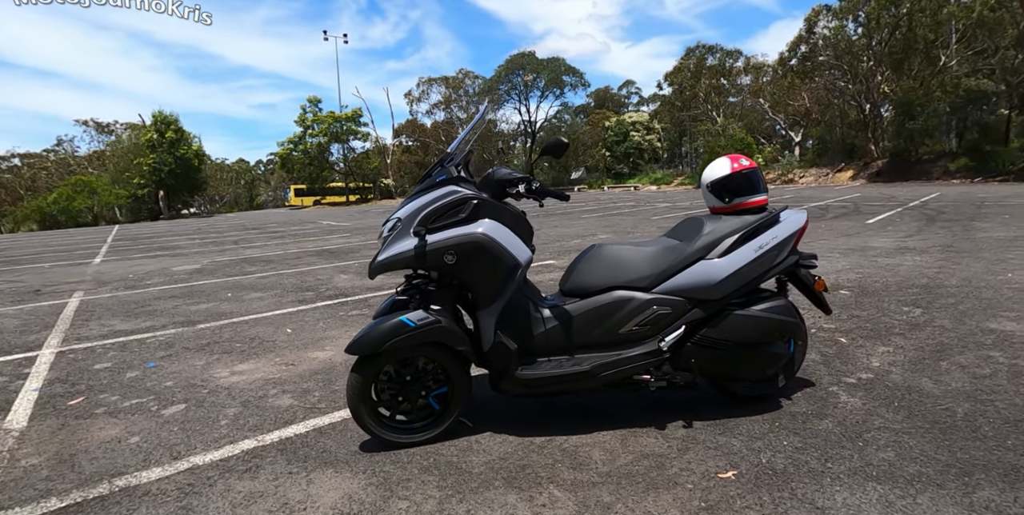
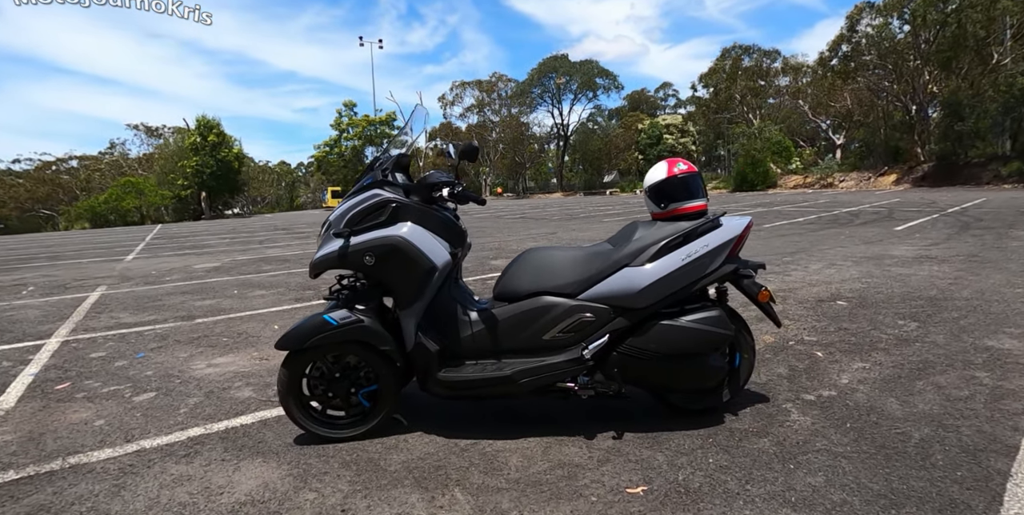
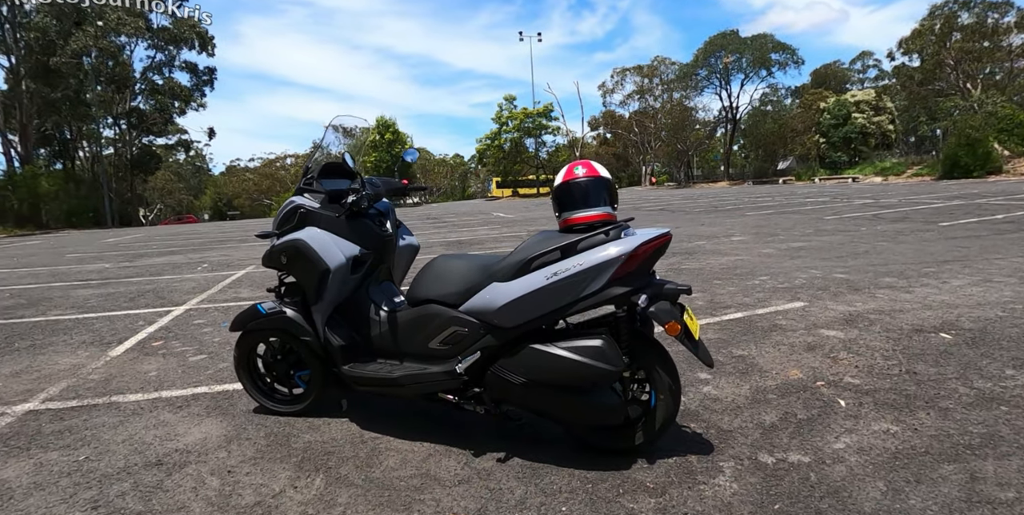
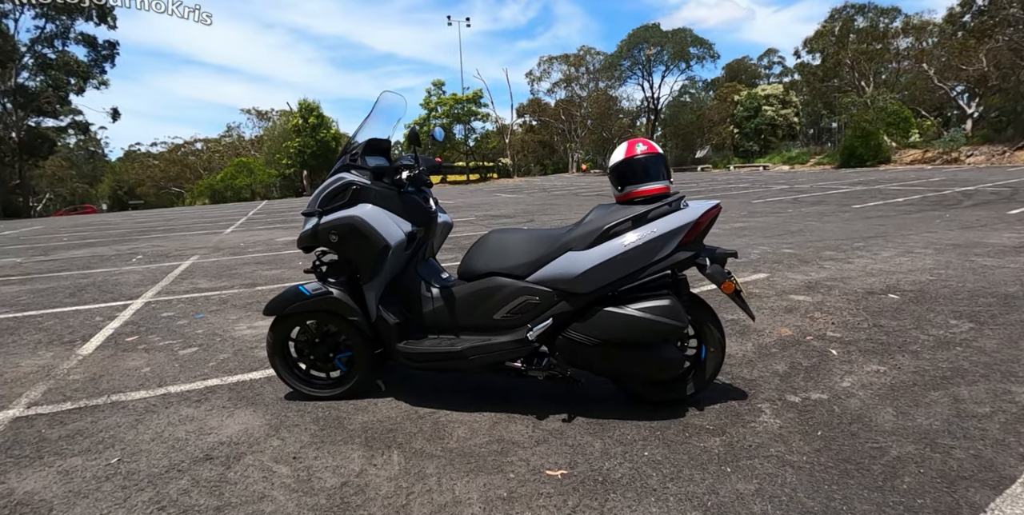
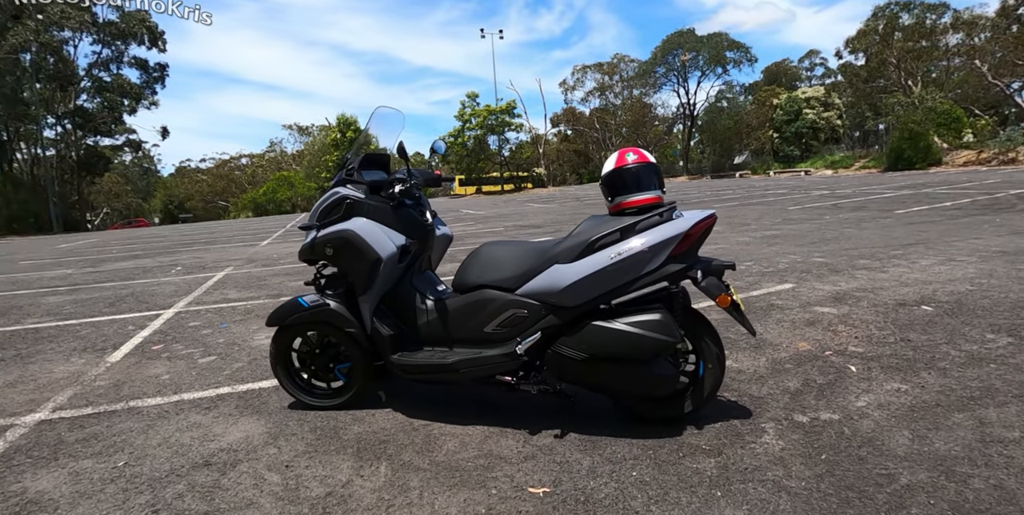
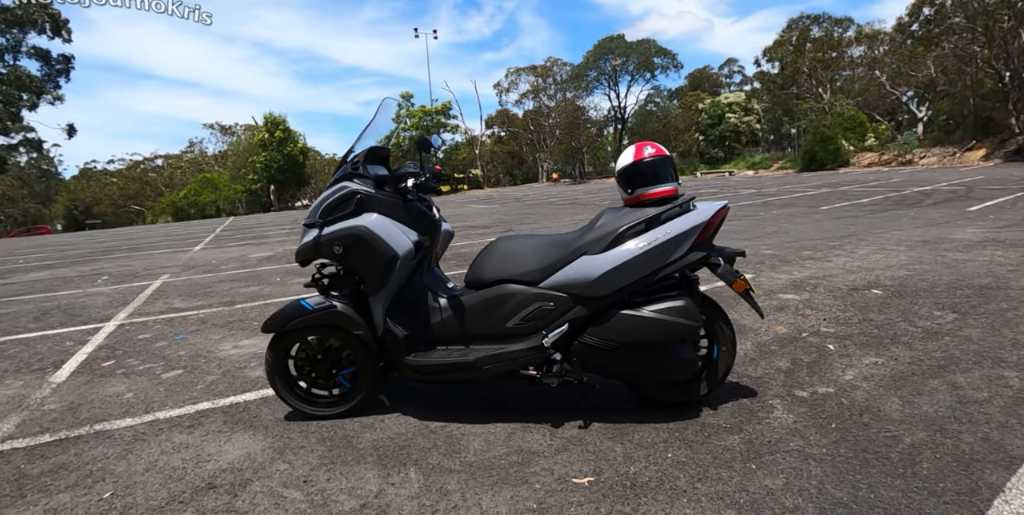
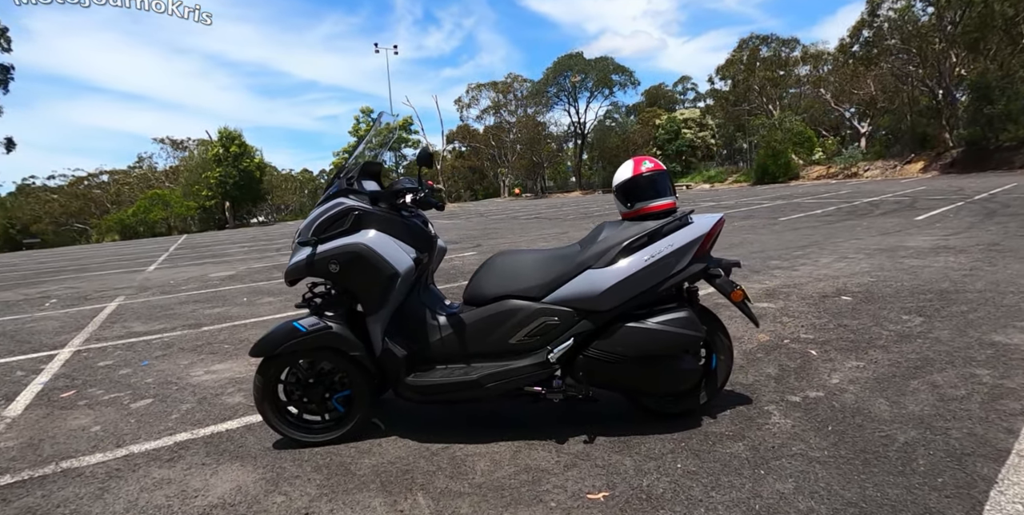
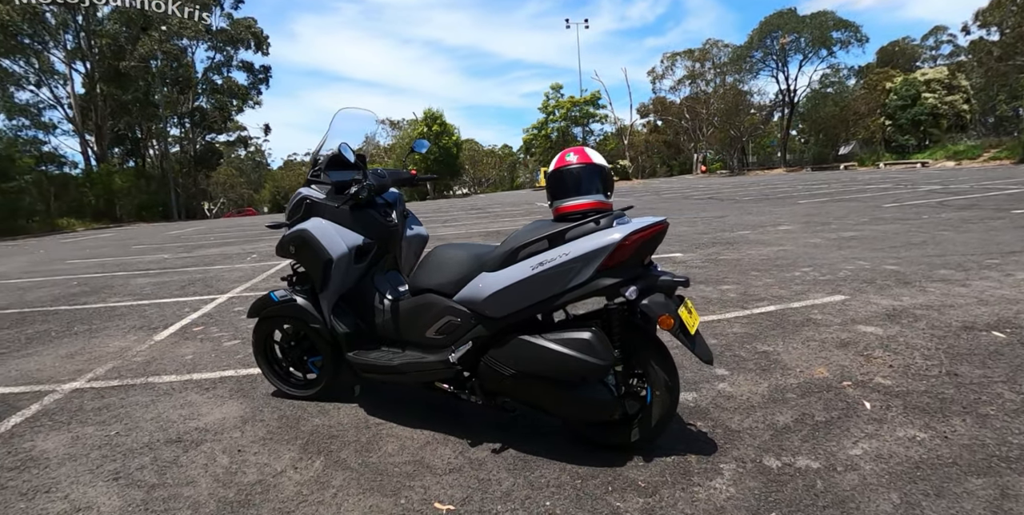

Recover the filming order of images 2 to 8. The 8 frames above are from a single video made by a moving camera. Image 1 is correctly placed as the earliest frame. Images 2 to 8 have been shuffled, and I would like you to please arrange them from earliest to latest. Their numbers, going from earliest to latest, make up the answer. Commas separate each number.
2, 7, 6, 4, 5, 3, 8
